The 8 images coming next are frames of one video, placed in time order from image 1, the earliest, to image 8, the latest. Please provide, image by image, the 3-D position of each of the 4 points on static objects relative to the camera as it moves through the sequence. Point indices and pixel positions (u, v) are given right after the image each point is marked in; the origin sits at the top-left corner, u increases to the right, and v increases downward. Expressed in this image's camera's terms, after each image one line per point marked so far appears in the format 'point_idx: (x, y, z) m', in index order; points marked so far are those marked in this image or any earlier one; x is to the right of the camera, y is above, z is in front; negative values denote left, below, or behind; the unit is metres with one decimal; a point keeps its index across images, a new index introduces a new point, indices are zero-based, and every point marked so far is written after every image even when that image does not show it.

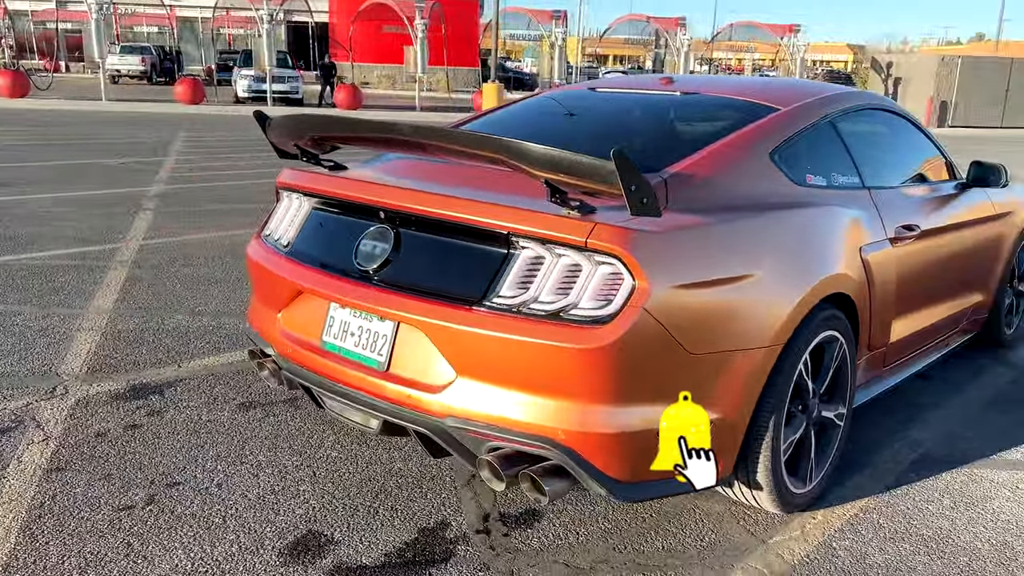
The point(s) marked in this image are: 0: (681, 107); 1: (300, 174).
0: (+0.7, +0.7, +3.5) m
1: (-0.8, +0.4, +3.2) m
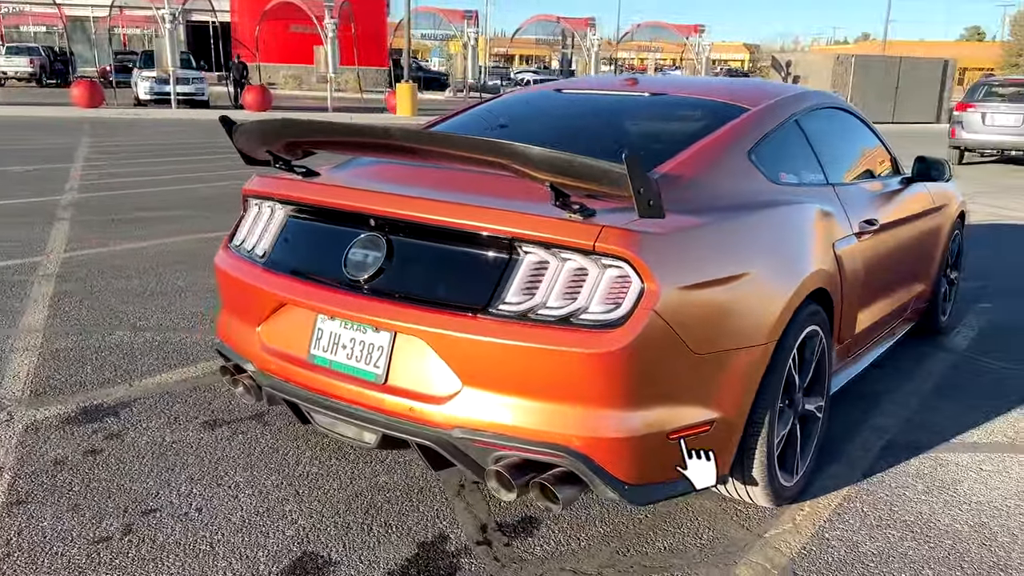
0: (+0.6, +0.7, +3.6) m
1: (-0.9, +0.4, +3.1) m
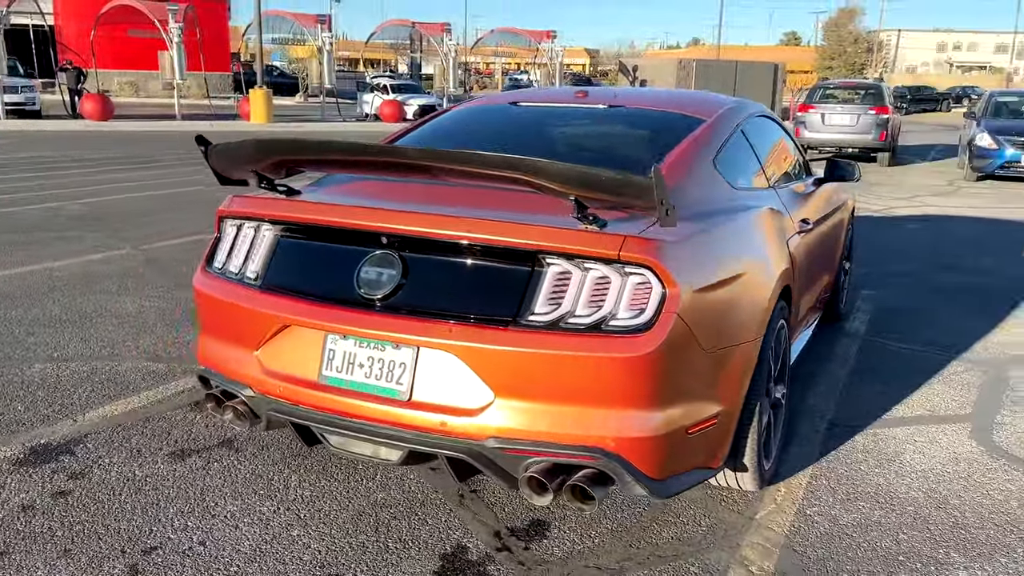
0: (+0.5, +0.7, +3.7) m
1: (-0.9, +0.3, +3.0) m
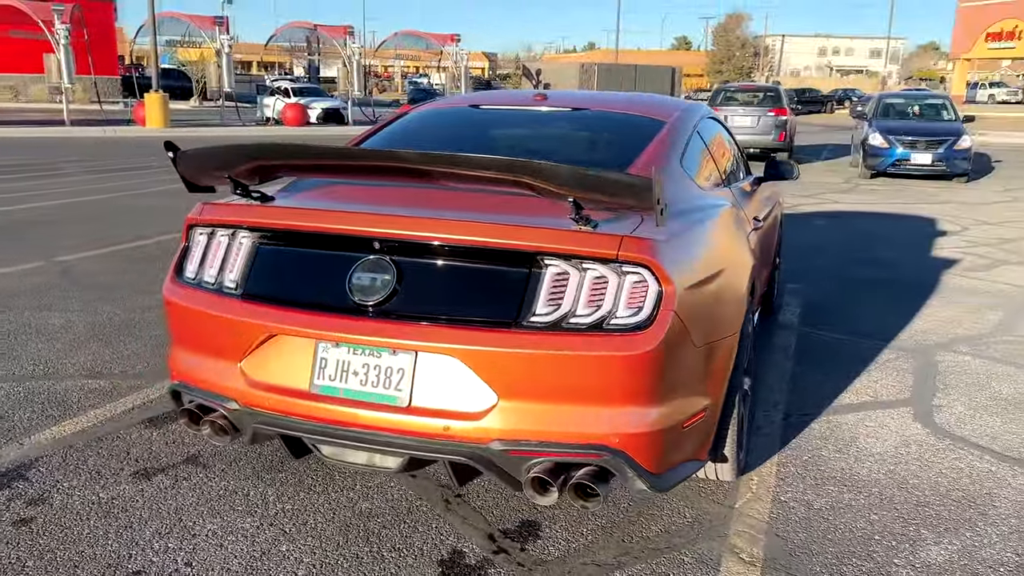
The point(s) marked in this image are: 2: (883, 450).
0: (+0.3, +0.7, +3.8) m
1: (-1.0, +0.3, +2.9) m
2: (+1.6, -0.7, +3.7) m
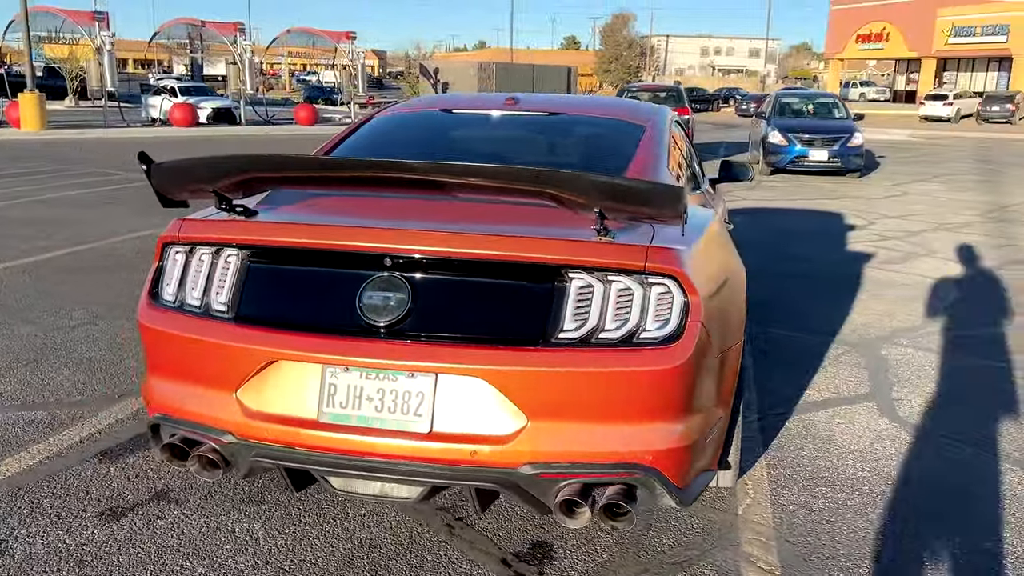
0: (+0.2, +0.7, +3.7) m
1: (-1.0, +0.2, +2.7) m
2: (+1.5, -0.7, +3.8) m
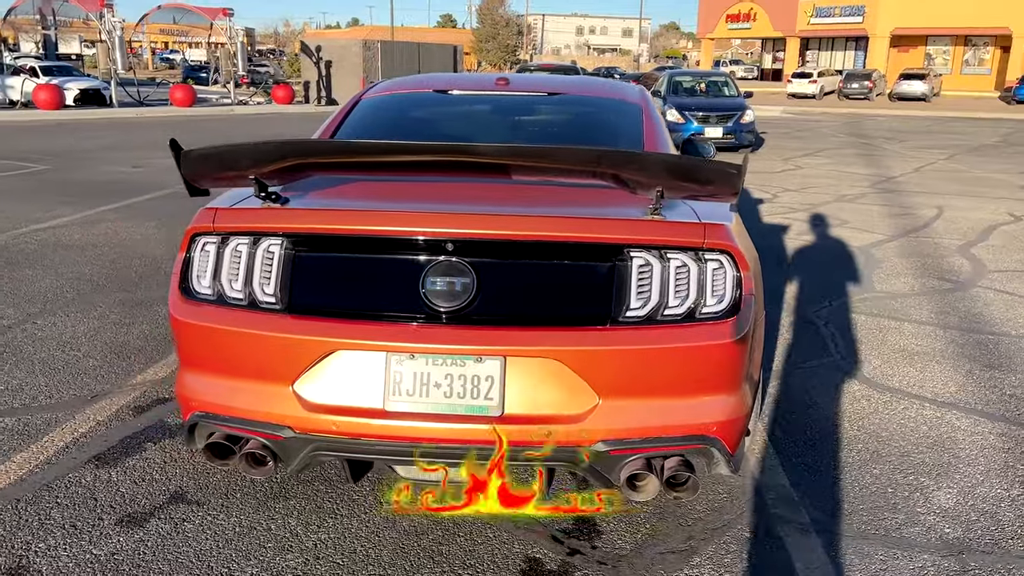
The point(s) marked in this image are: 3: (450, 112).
0: (+0.2, +0.8, +3.7) m
1: (-0.8, +0.2, +2.6) m
2: (+1.5, -0.6, +4.0) m
3: (-0.3, +0.8, +3.8) m
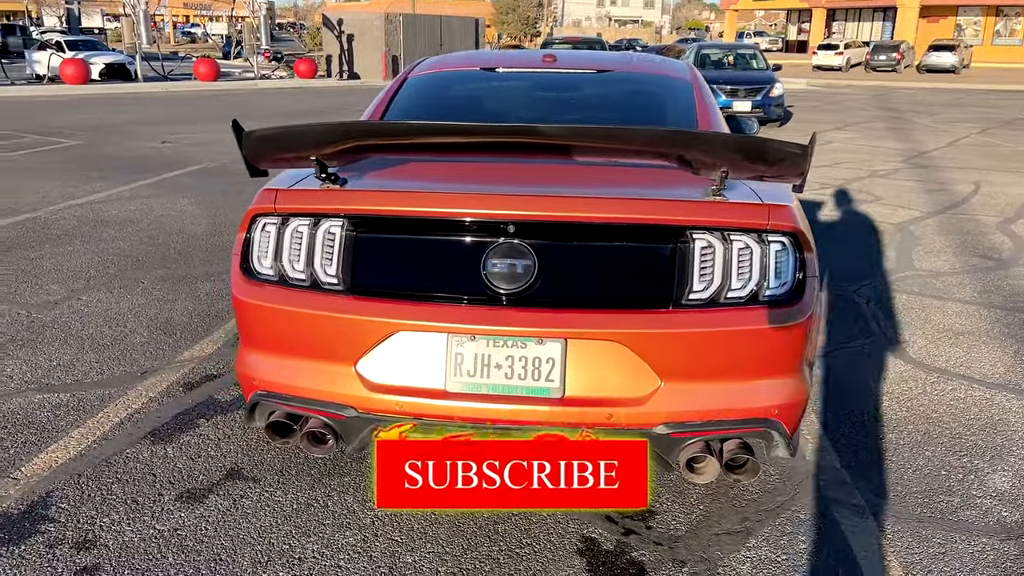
0: (+0.4, +0.9, +3.7) m
1: (-0.6, +0.3, +2.6) m
2: (+1.8, -0.5, +4.0) m
3: (-0.1, +0.9, +3.8) m
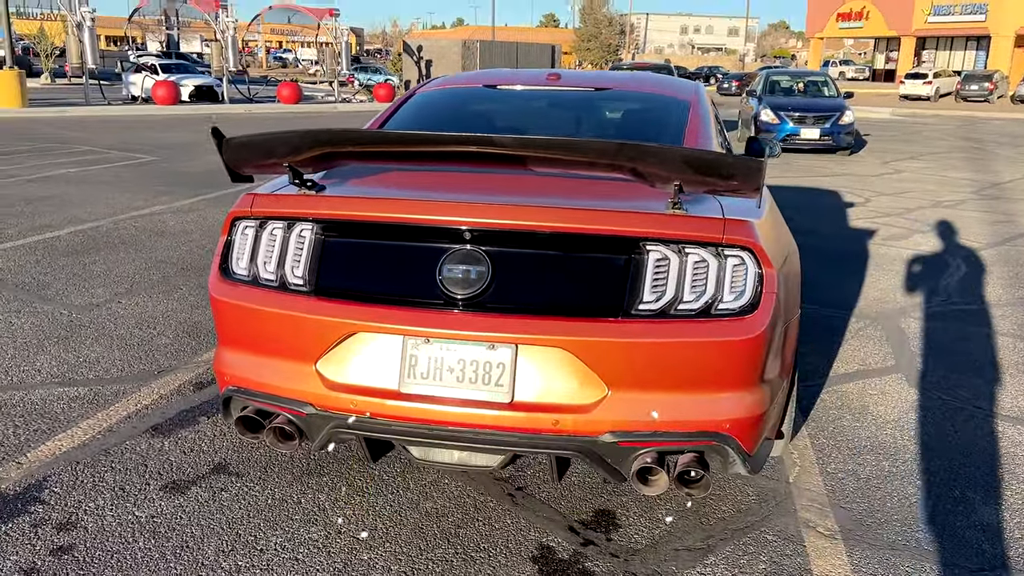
0: (+0.4, +0.8, +3.7) m
1: (-0.7, +0.3, +2.7) m
2: (+1.7, -0.6, +3.9) m
3: (-0.1, +0.8, +3.9) m
